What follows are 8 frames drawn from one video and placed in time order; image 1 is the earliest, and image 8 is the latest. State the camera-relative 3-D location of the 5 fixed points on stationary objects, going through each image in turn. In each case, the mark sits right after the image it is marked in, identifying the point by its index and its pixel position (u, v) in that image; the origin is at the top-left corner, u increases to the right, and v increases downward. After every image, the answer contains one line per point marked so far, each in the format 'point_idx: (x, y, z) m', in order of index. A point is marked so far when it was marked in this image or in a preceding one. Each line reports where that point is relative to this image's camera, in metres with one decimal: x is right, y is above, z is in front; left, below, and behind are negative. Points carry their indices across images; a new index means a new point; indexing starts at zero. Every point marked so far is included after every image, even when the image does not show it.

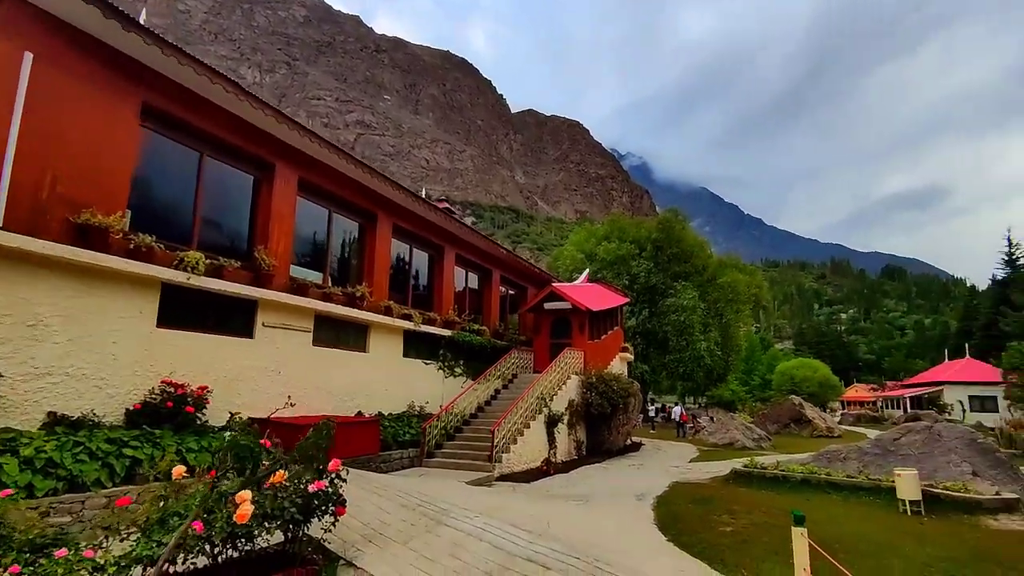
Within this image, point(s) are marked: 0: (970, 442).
0: (+9.1, -3.0, +11.7) m
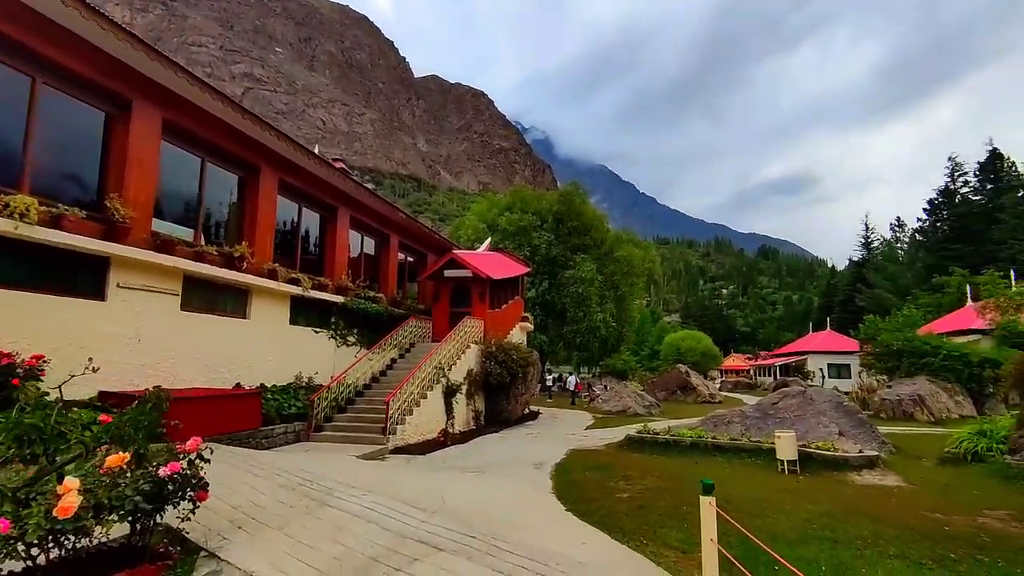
0: (+7.0, -2.5, +12.7) m
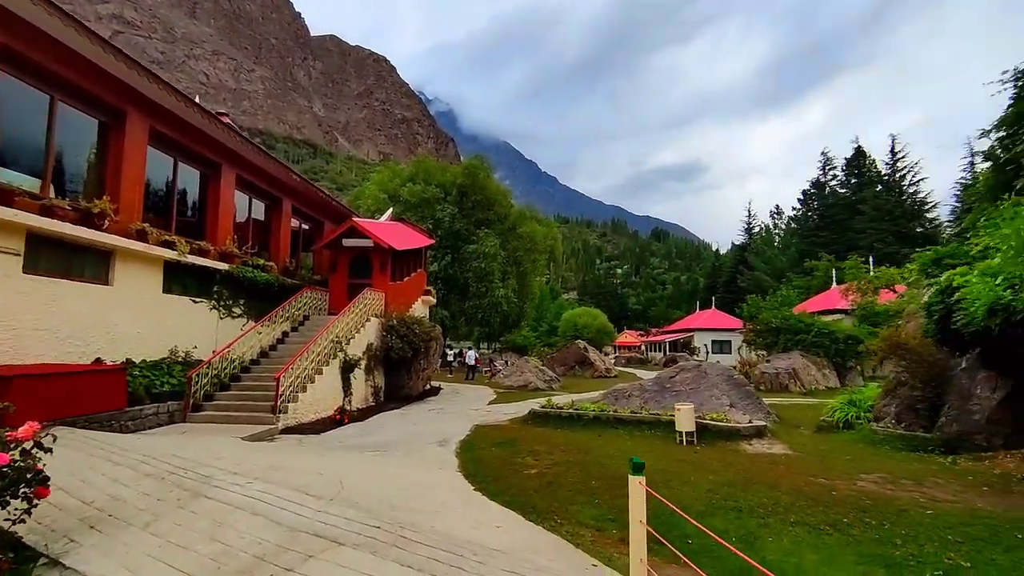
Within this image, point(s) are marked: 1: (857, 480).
0: (+4.9, -2.0, +13.3) m
1: (+4.4, -2.4, +7.4) m
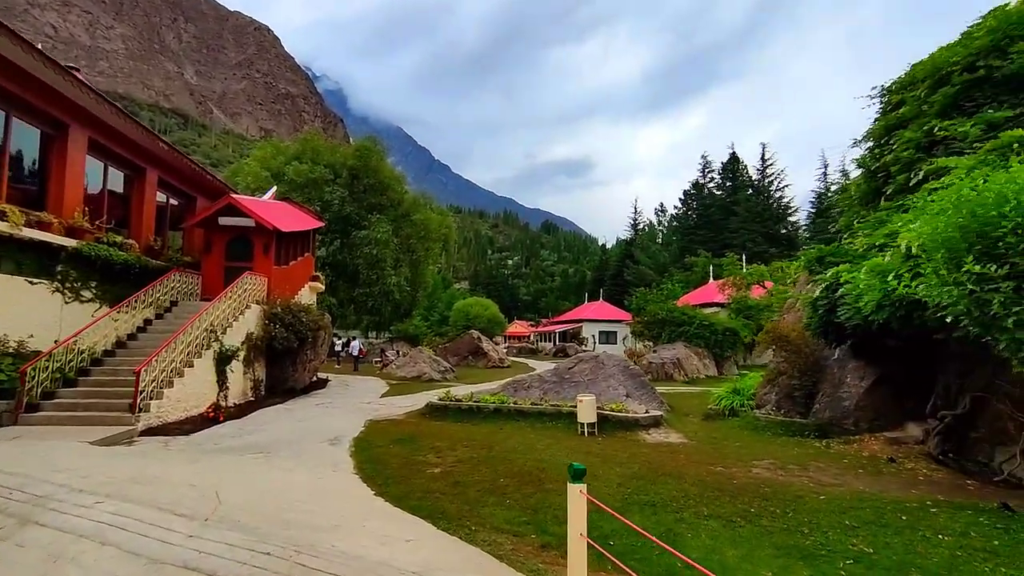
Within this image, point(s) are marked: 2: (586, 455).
0: (+2.6, -1.8, +13.6) m
1: (+3.1, -2.3, +7.7) m
2: (+1.0, -2.3, +8.2) m
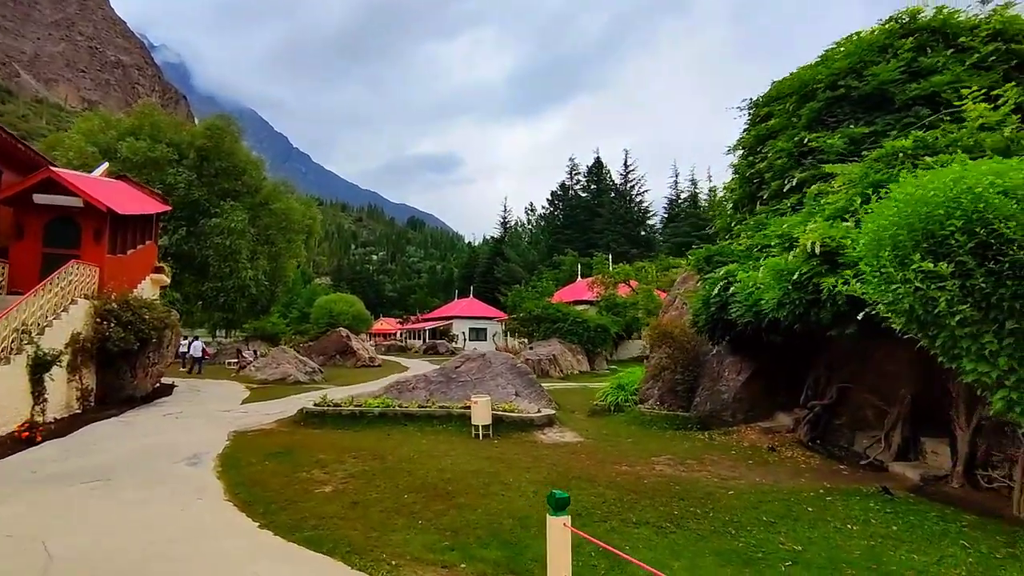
0: (0.0, -1.7, +13.3) m
1: (+1.8, -2.3, +7.7) m
2: (-0.3, -2.2, +7.7) m
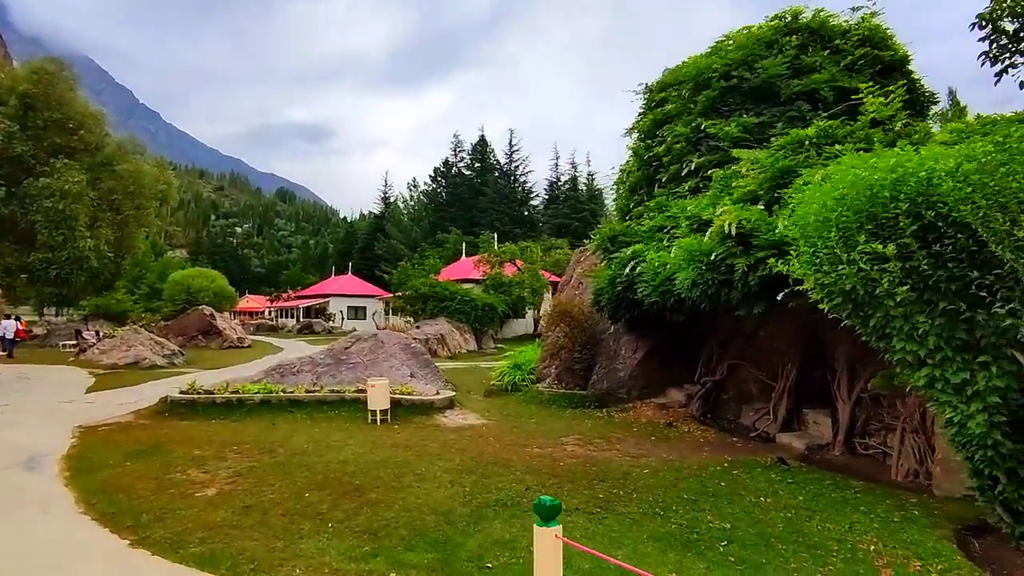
0: (-2.3, -1.2, +12.7) m
1: (+0.7, -2.0, +7.6) m
2: (-1.4, -1.9, +7.1) m
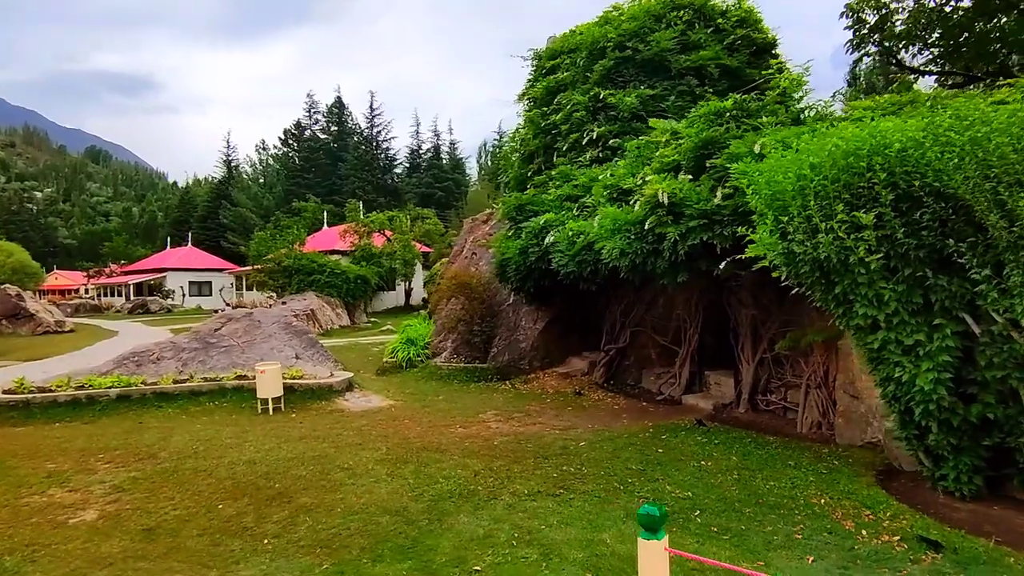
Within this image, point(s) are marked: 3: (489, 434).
0: (-4.4, -0.7, +11.5) m
1: (-0.3, -1.7, +7.4) m
2: (-2.3, -1.7, +6.4) m
3: (-0.3, -1.6, +6.7) m
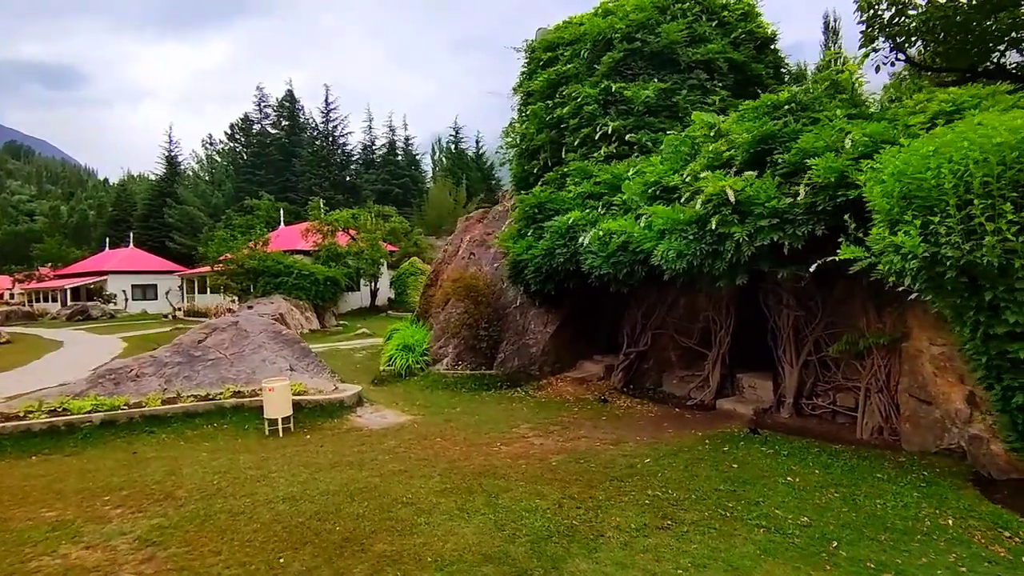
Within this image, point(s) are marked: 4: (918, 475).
0: (-4.3, -0.8, +10.7) m
1: (+0.1, -1.7, +6.8) m
2: (-1.7, -1.8, +5.7) m
3: (+0.3, -1.7, +6.2) m
4: (+3.5, -1.6, +5.1) m
